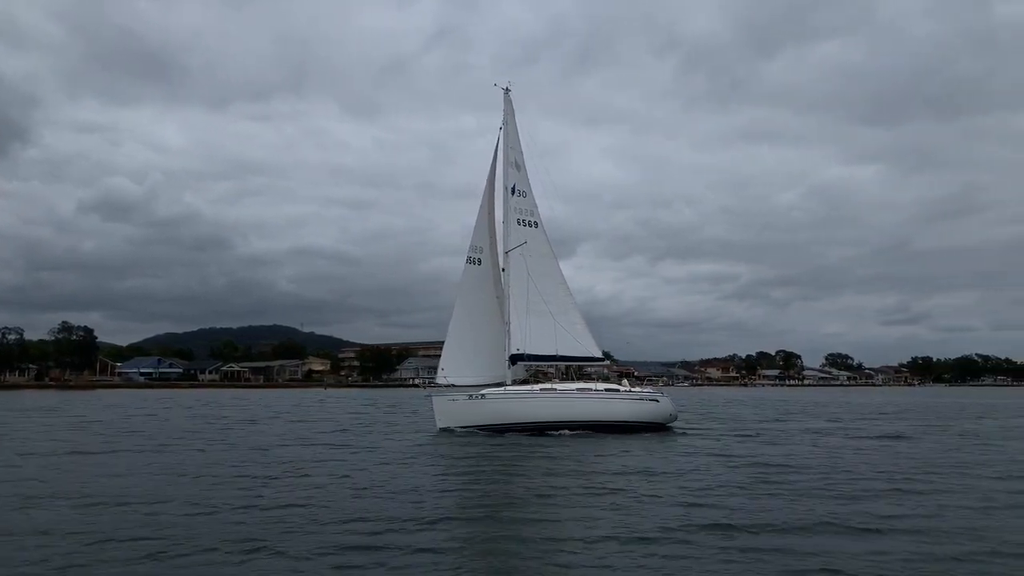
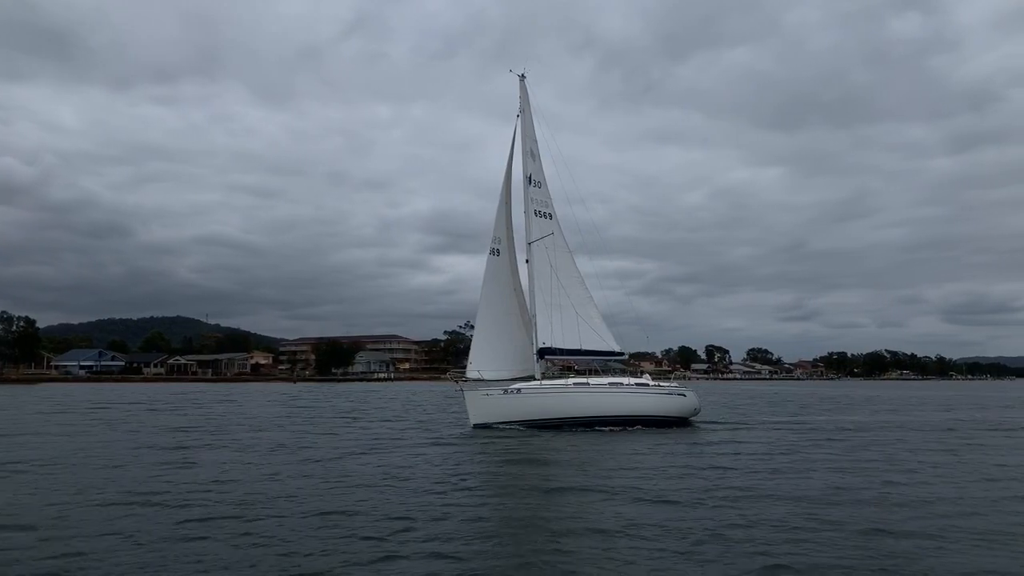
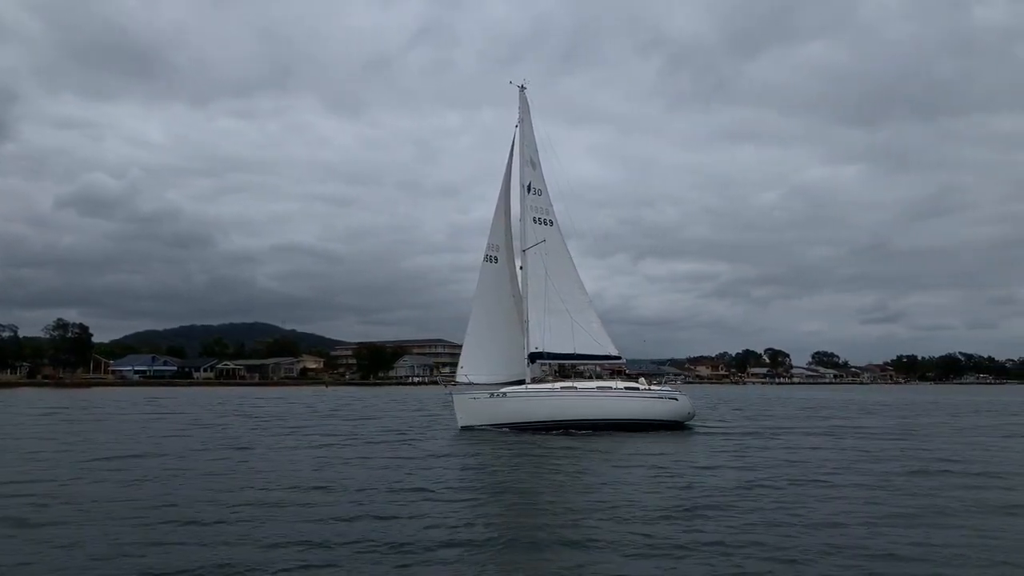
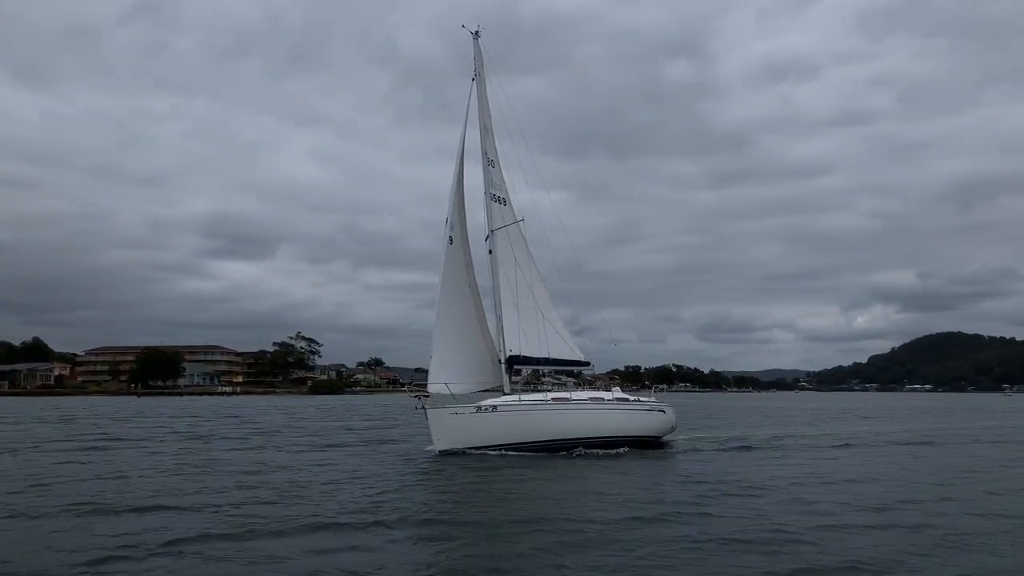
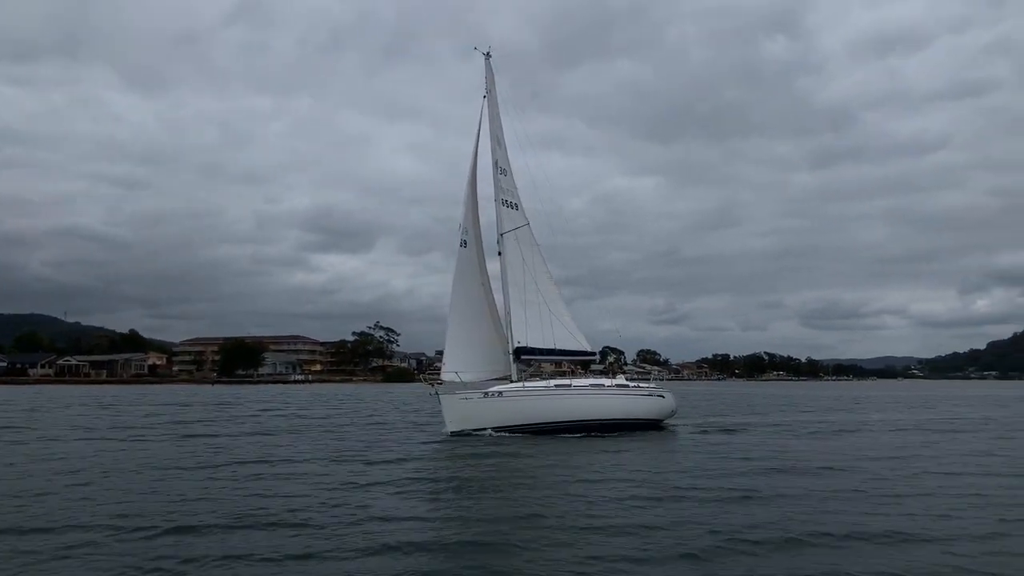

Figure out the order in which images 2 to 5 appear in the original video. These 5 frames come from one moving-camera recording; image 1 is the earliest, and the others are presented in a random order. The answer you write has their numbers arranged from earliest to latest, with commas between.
3, 2, 5, 4
